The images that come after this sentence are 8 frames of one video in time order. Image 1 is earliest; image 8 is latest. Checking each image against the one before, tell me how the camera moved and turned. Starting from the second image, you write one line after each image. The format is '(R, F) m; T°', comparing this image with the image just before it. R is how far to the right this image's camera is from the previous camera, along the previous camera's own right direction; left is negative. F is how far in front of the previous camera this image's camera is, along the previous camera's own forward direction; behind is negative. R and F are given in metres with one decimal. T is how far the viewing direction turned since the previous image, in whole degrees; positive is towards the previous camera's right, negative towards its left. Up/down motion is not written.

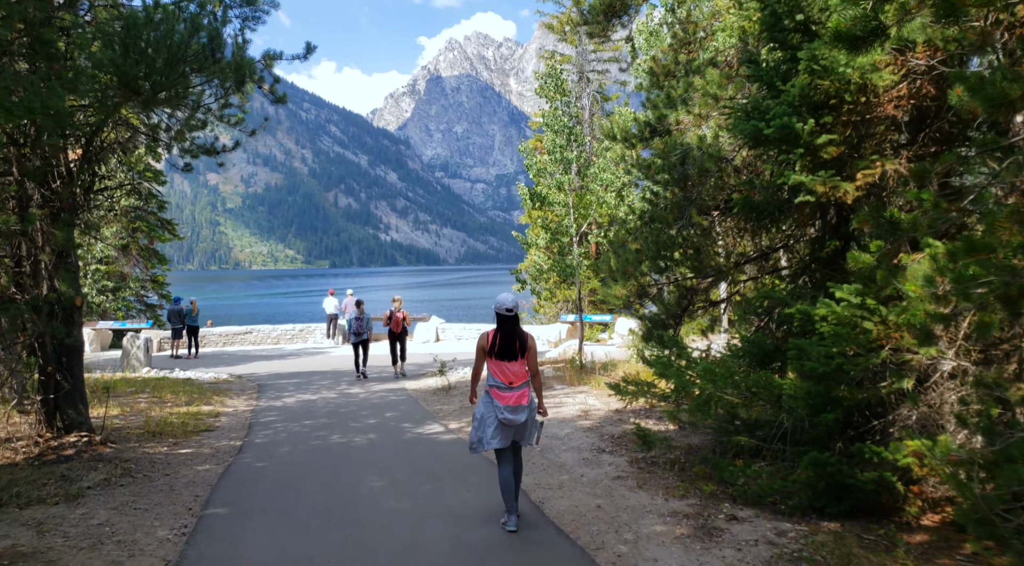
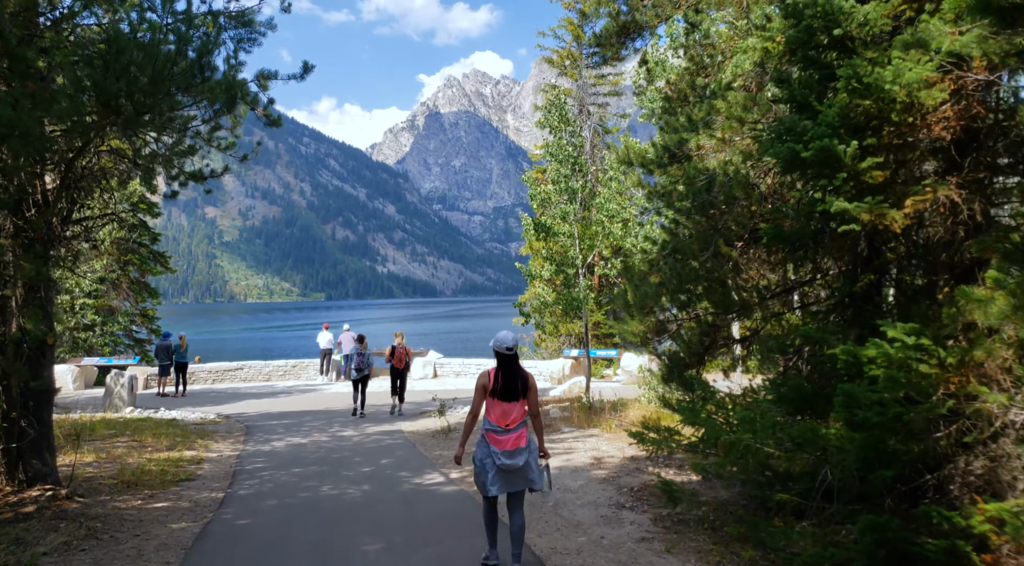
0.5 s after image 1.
(-0.1, +0.7) m; 0°
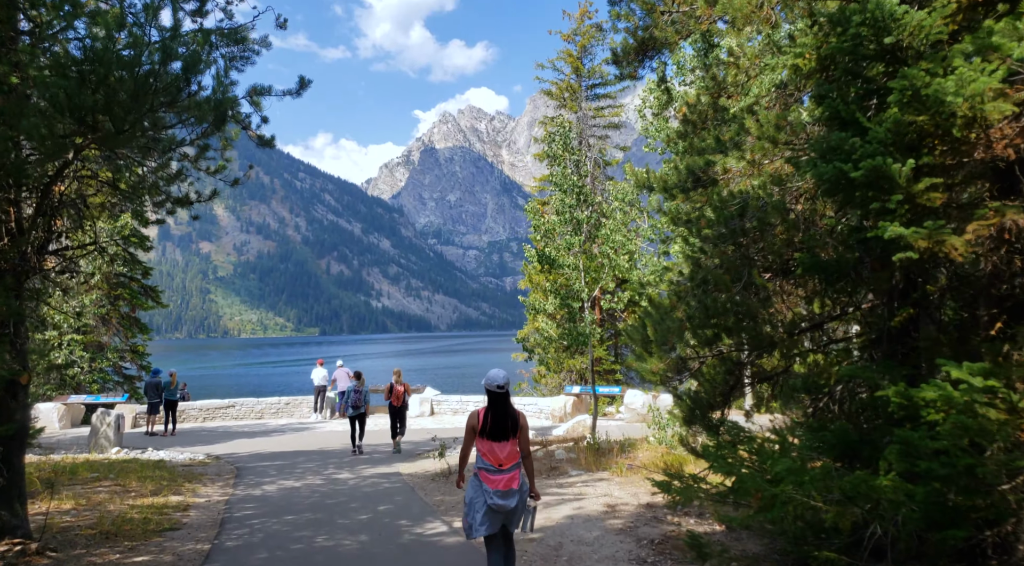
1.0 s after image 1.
(-0.2, +0.6) m; 0°
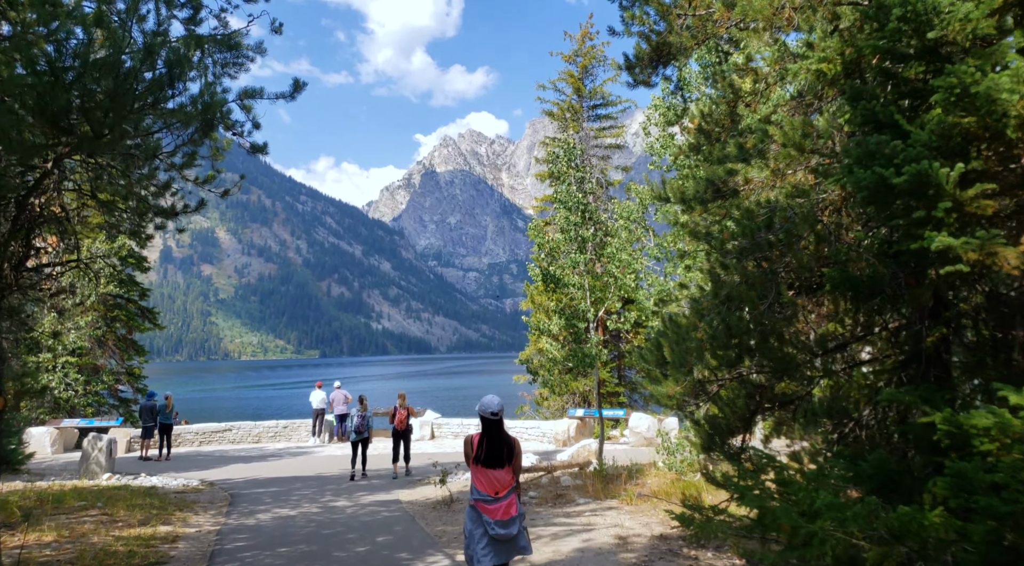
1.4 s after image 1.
(-0.1, +0.4) m; 0°
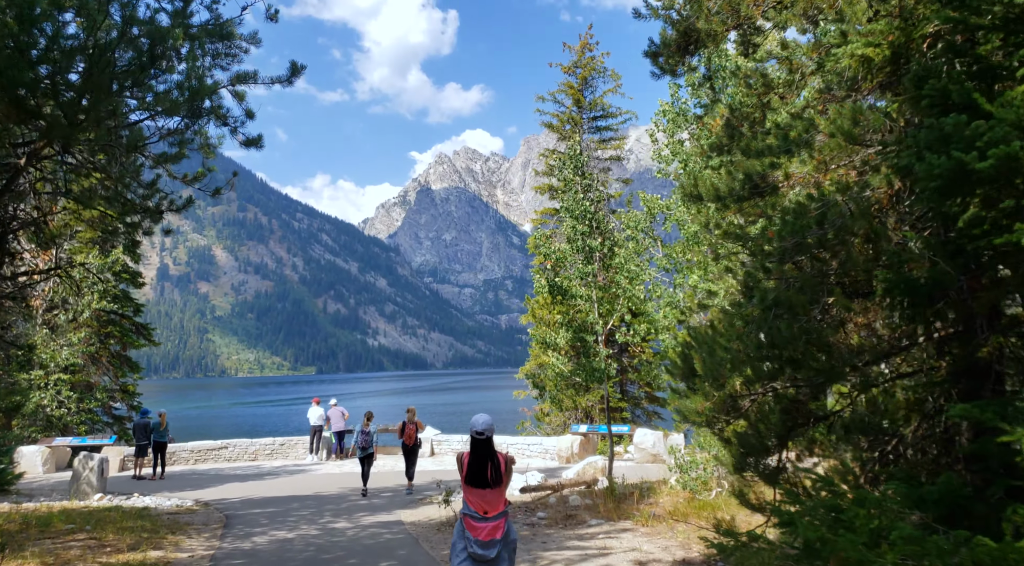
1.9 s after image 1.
(-0.2, +0.5) m; 0°
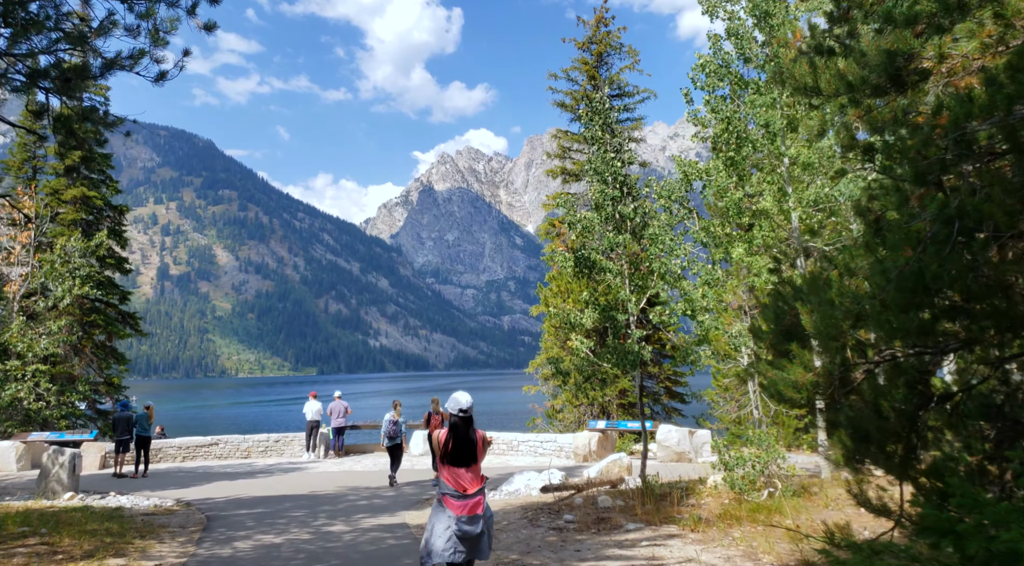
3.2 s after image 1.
(-0.3, +1.7) m; 0°
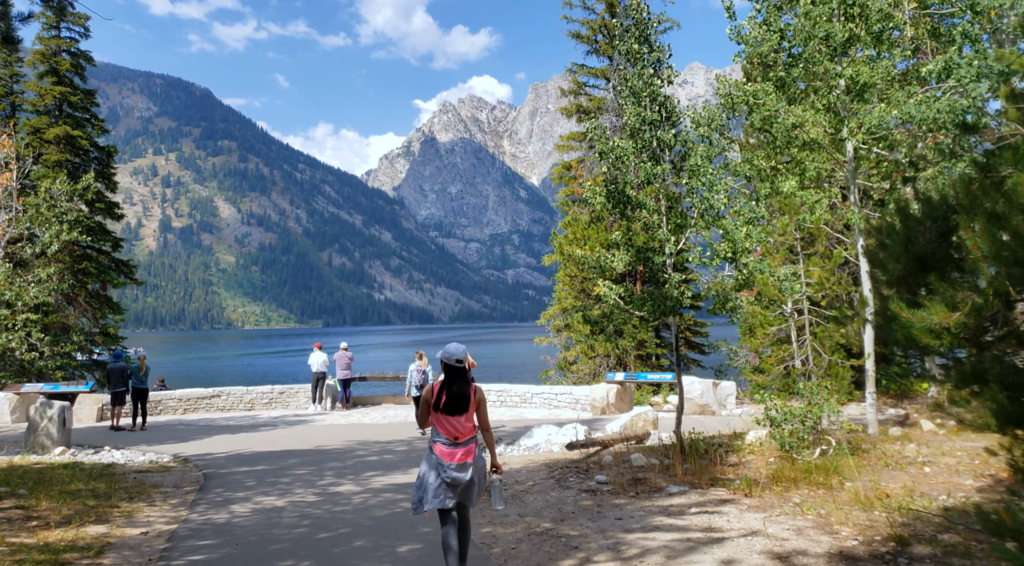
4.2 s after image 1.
(-0.3, +1.2) m; 0°
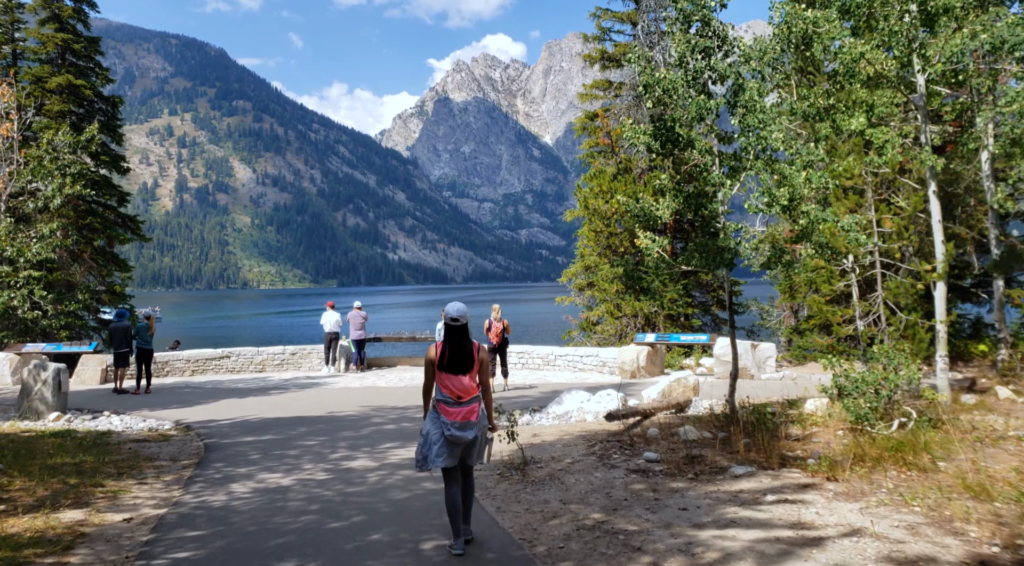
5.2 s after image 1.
(-0.2, +1.3) m; -1°
